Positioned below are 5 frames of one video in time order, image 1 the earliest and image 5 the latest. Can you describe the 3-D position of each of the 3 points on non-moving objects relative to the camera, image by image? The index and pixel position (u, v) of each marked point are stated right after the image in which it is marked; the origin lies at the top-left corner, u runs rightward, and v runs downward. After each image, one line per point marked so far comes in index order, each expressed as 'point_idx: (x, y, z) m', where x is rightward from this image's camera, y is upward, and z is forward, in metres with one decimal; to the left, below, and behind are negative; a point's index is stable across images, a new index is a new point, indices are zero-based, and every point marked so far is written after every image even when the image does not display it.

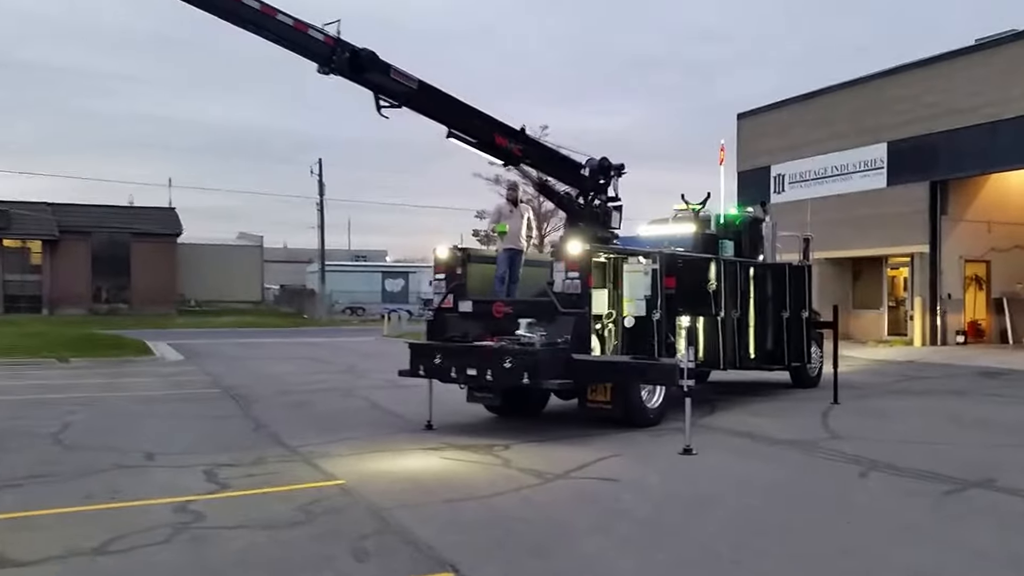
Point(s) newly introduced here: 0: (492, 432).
0: (-0.2, -1.5, +10.4) m
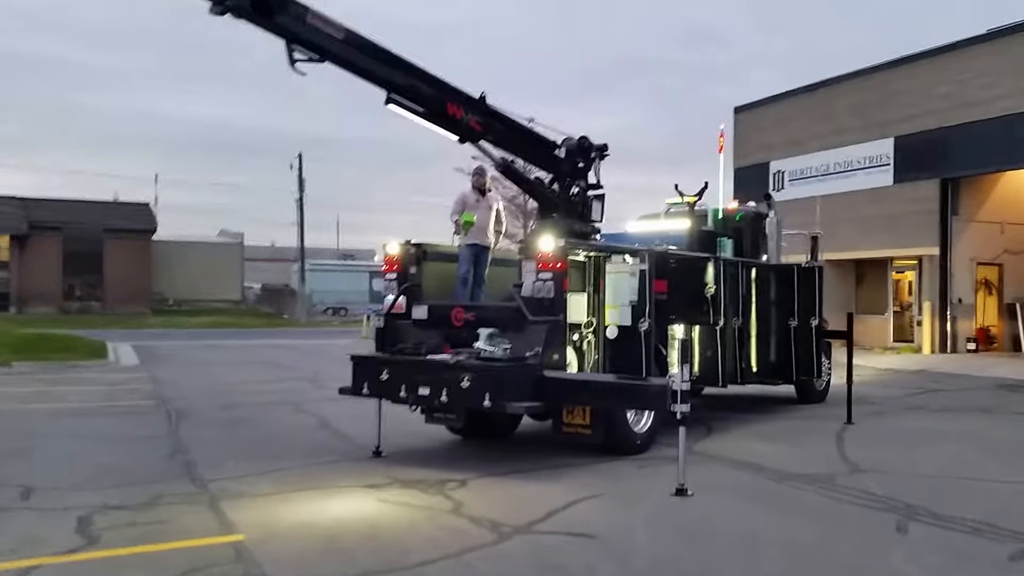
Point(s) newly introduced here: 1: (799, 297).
0: (-0.5, -1.5, +8.8) m
1: (+3.1, -0.1, +10.8) m
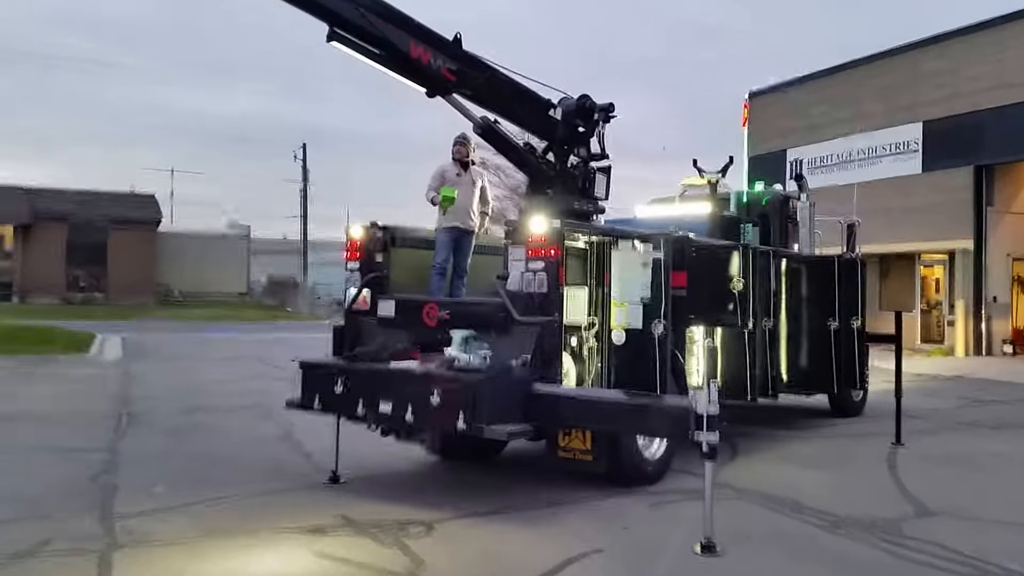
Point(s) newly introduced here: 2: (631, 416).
0: (-0.7, -1.5, +7.2) m
1: (+3.0, -0.1, +9.1) m
2: (+0.7, -0.8, +6.1) m
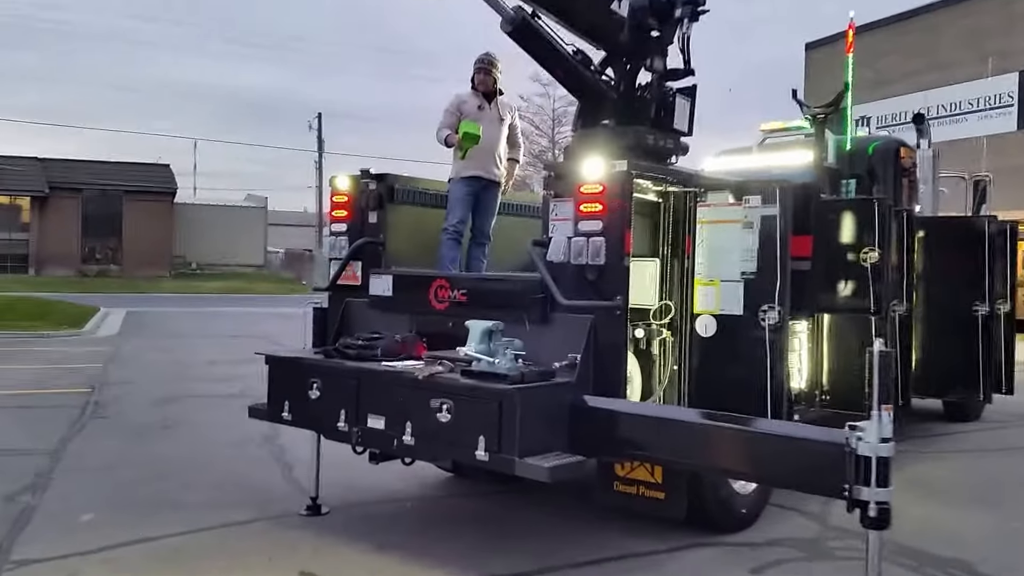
0: (-0.5, -1.3, +5.3) m
1: (+3.2, +0.1, +7.1) m
2: (+0.9, -0.7, +4.1) m
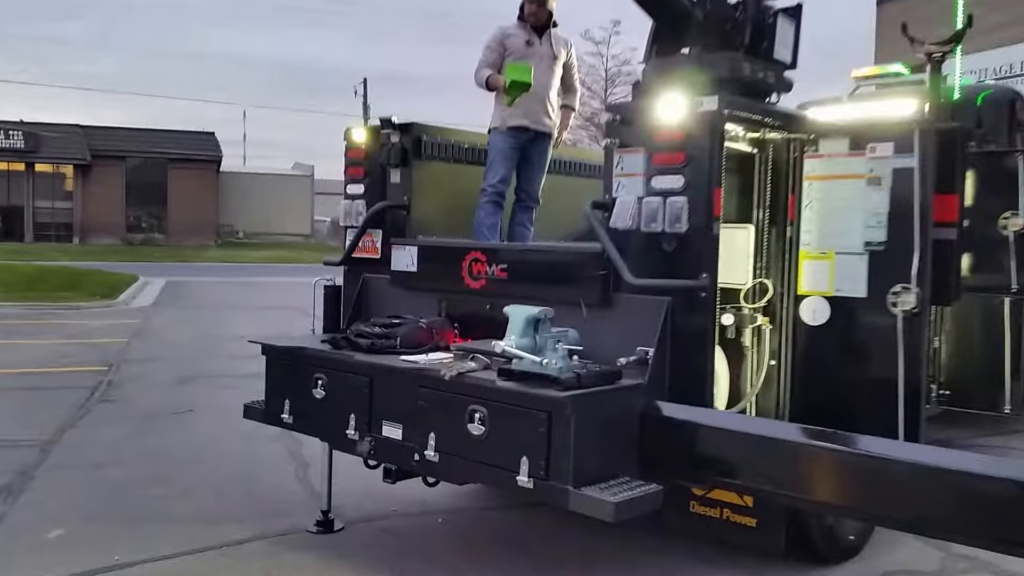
0: (-0.2, -1.2, +4.3) m
1: (+3.5, +0.3, +5.9) m
2: (+1.0, -0.6, +3.1) m
